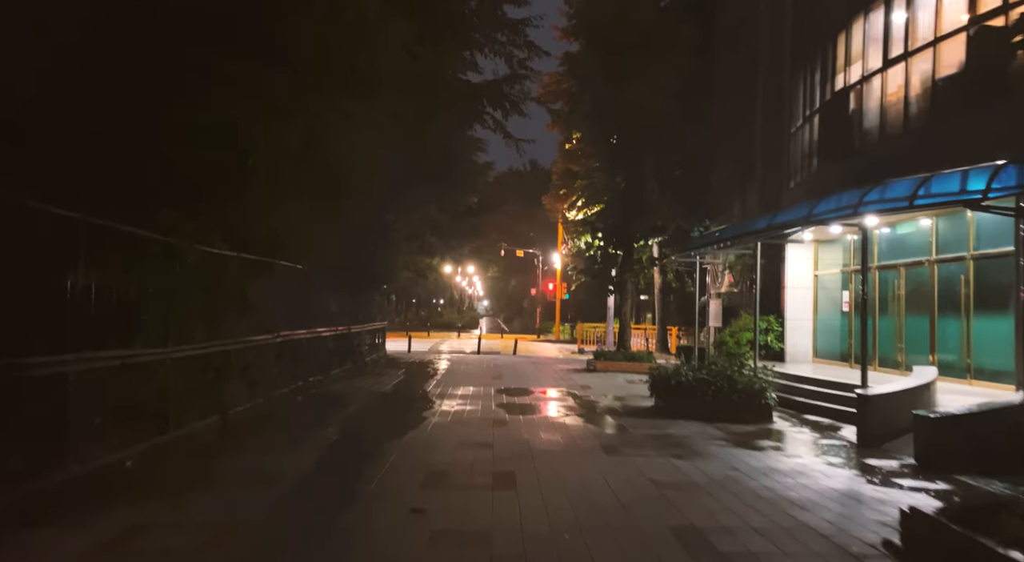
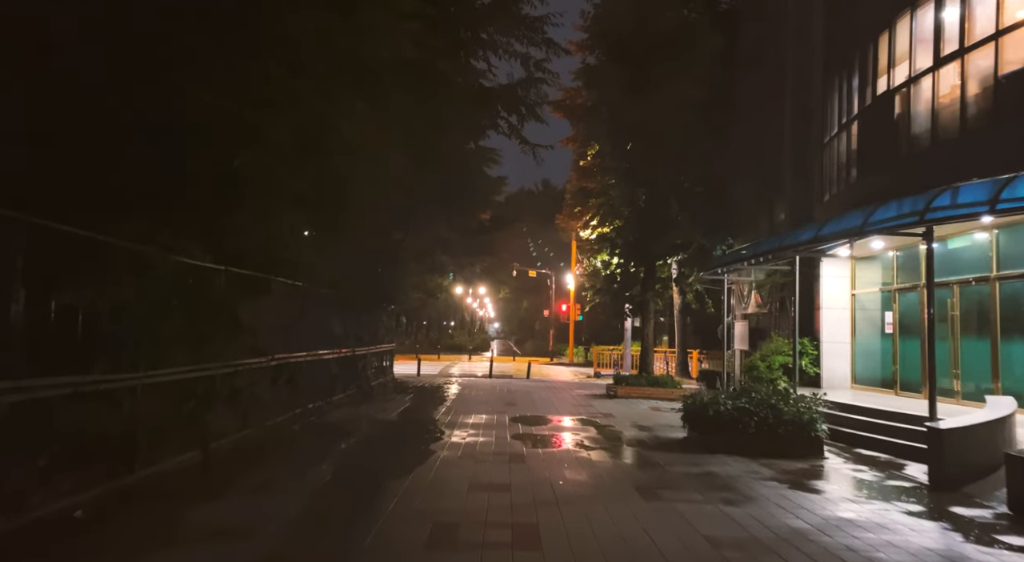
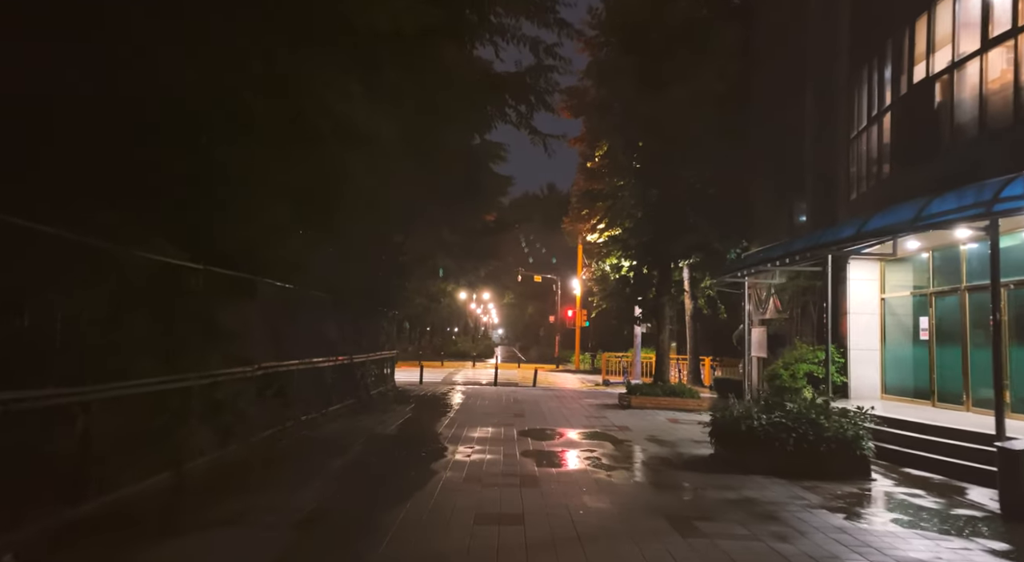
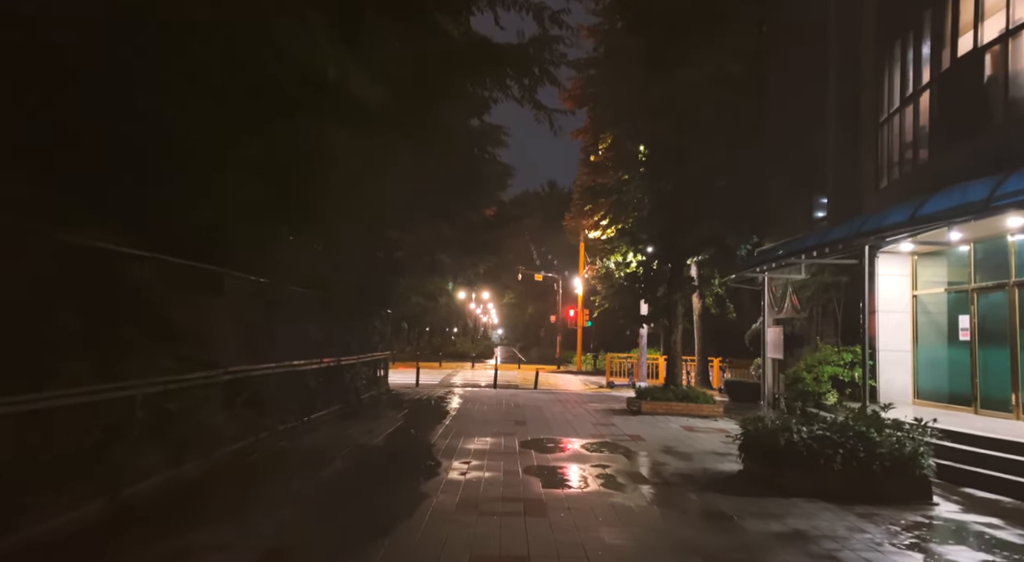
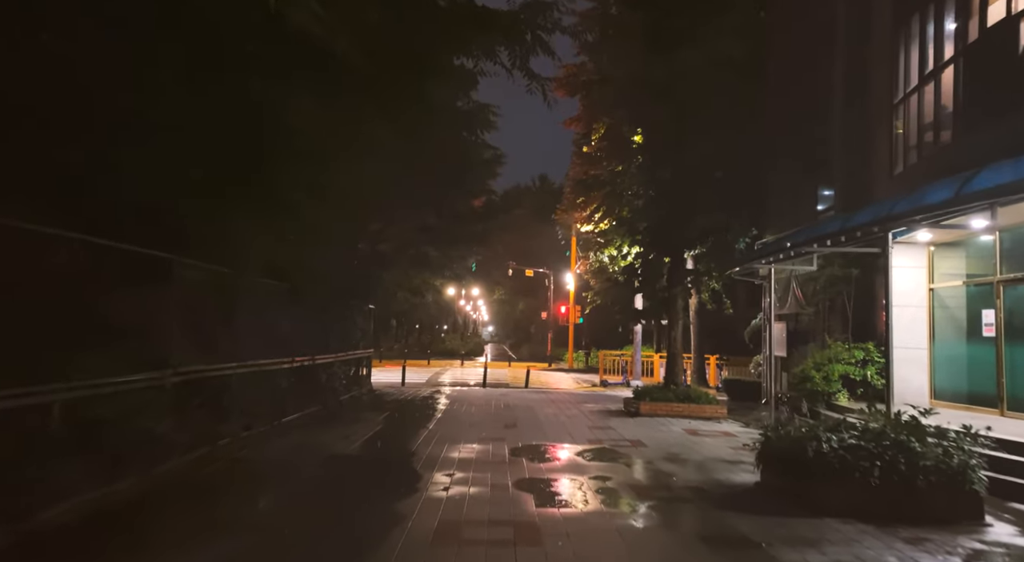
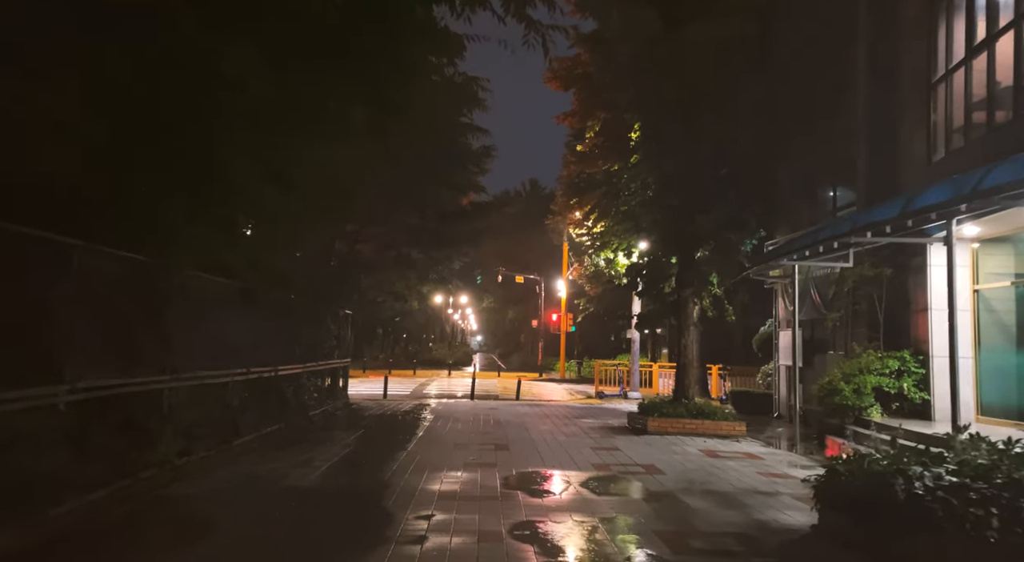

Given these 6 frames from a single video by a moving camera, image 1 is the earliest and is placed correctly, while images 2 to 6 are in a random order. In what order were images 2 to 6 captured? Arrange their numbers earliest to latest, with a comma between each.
2, 3, 4, 5, 6
